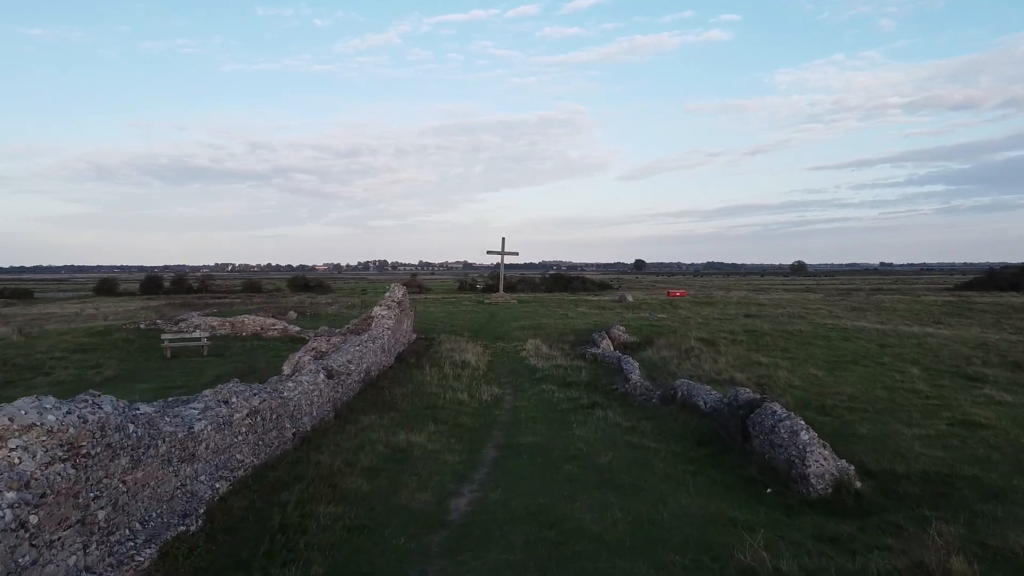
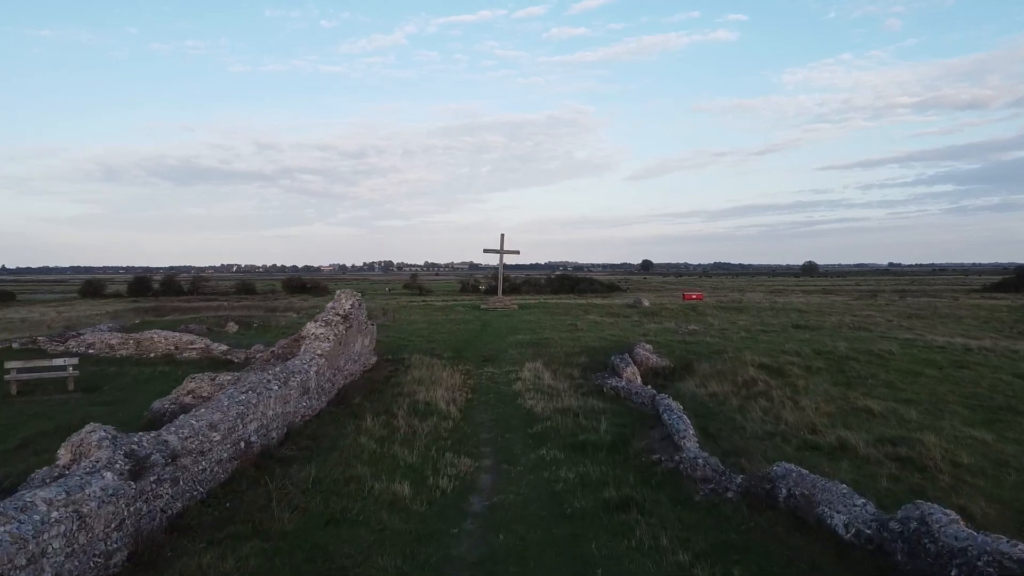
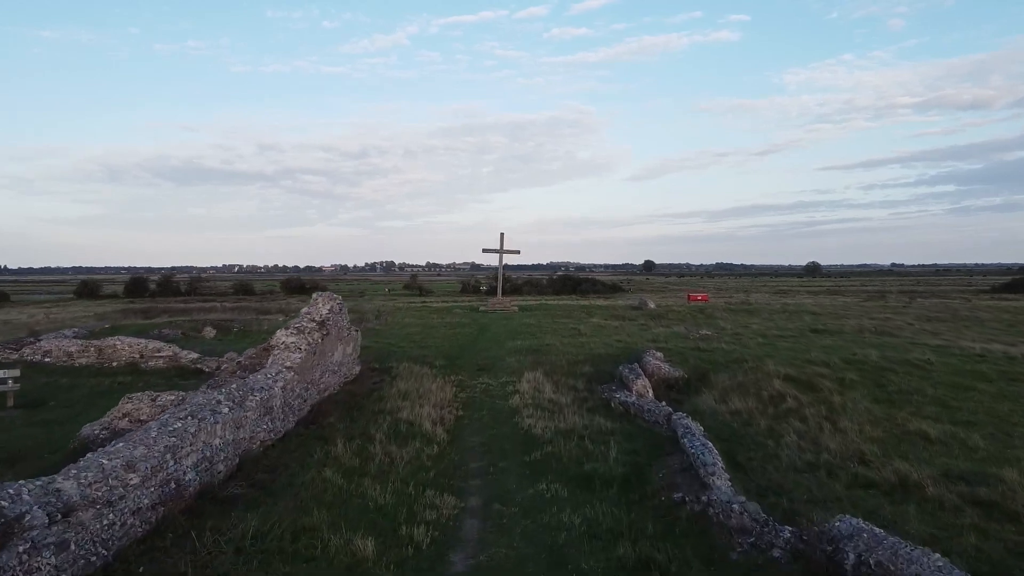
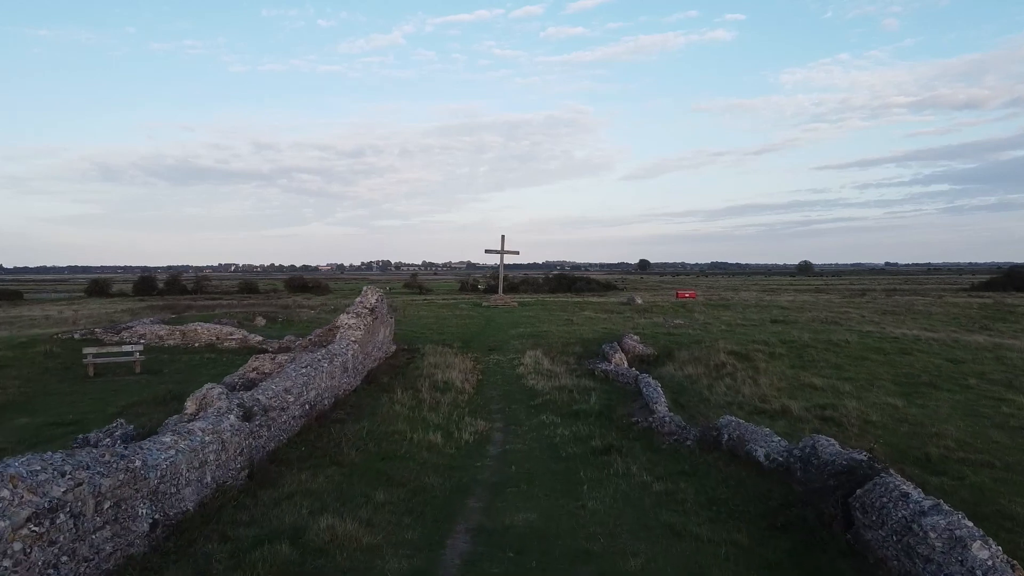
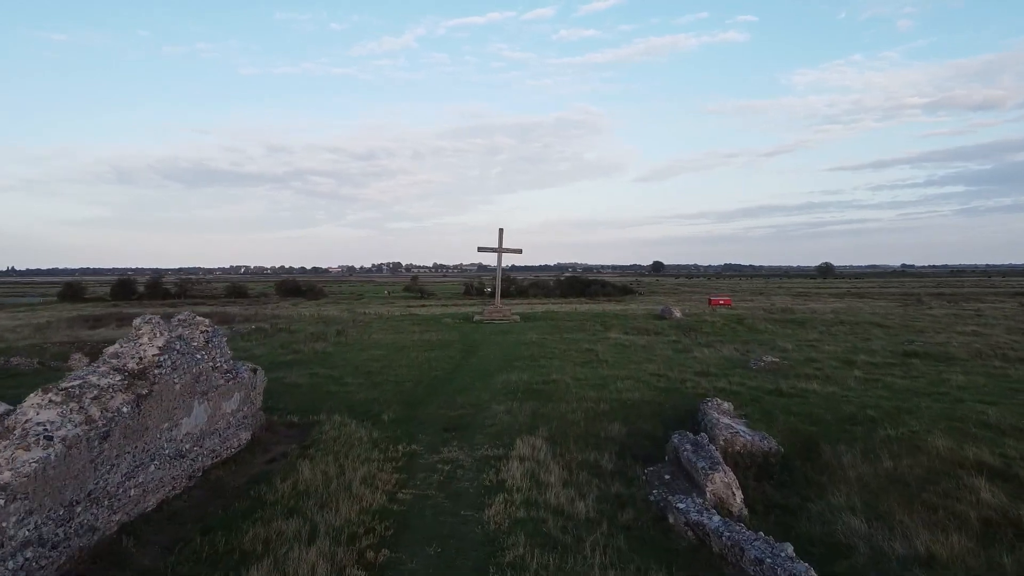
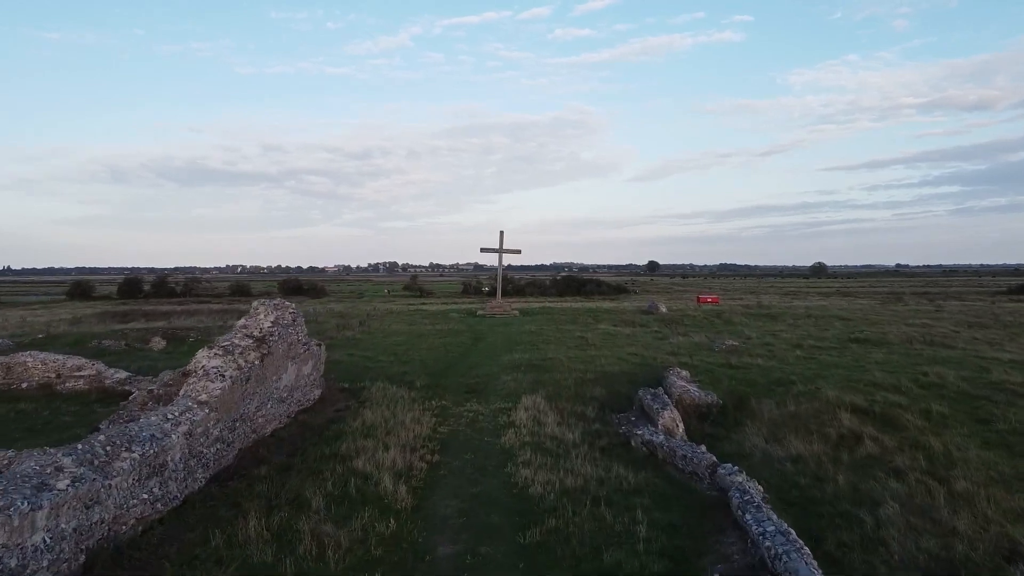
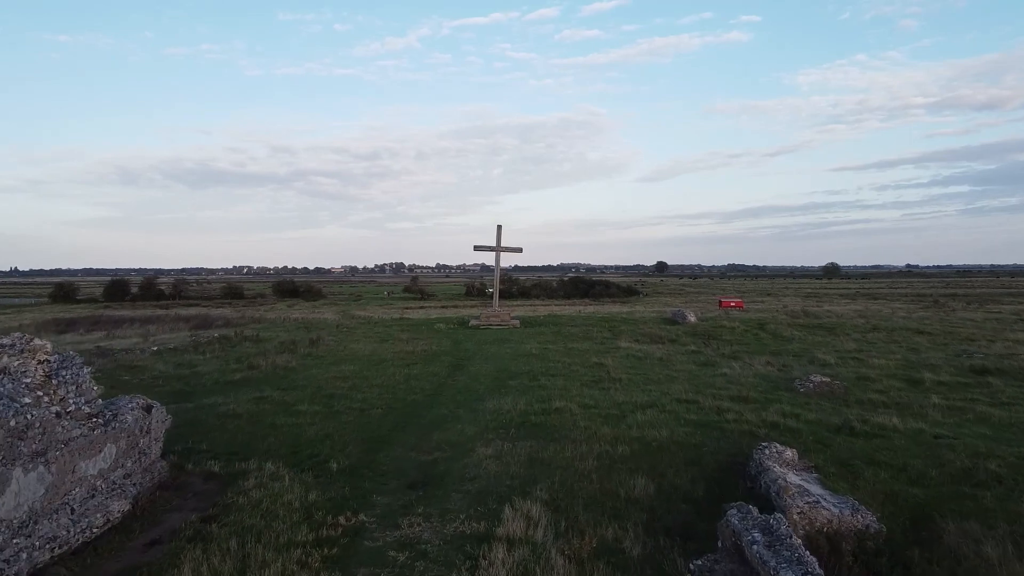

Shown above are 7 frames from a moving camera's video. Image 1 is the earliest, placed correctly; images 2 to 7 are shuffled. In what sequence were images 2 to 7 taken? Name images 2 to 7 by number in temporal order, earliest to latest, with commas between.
4, 2, 3, 6, 5, 7
